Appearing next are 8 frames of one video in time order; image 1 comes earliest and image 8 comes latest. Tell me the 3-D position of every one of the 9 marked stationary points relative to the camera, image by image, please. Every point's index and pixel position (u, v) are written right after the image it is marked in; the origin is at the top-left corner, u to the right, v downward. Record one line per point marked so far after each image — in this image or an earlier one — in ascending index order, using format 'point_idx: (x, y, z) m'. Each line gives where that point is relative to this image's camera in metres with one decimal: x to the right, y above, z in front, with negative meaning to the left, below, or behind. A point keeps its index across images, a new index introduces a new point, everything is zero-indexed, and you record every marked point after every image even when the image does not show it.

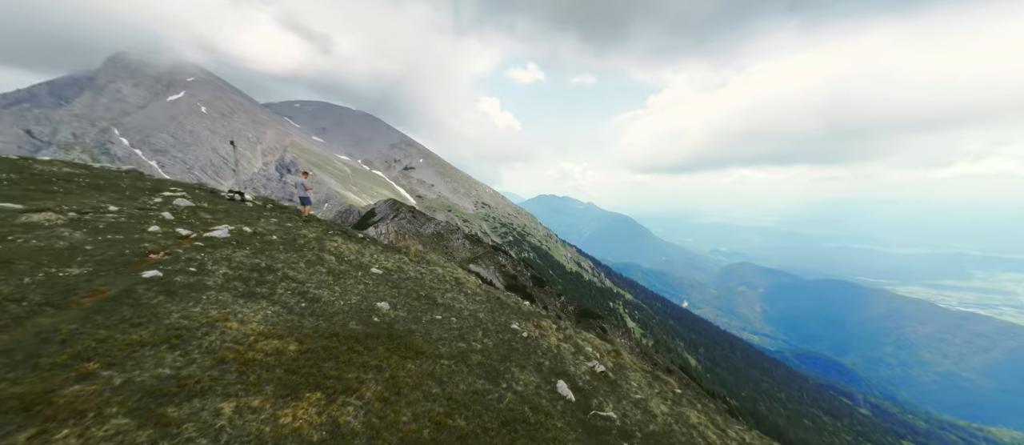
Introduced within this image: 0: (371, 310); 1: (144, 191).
0: (-3.5, -1.9, +7.9) m
1: (-11.3, +0.9, +10.3) m
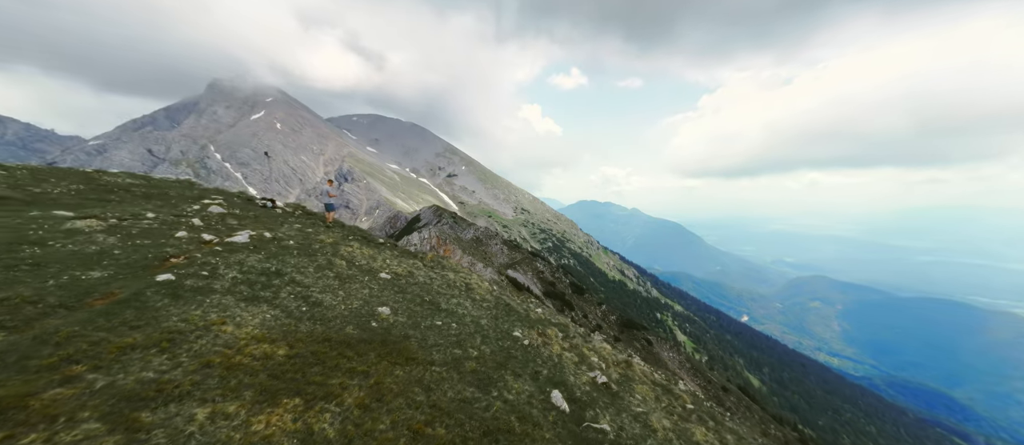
0: (-3.4, -2.1, +8.0) m
1: (-10.8, +0.7, +11.3) m
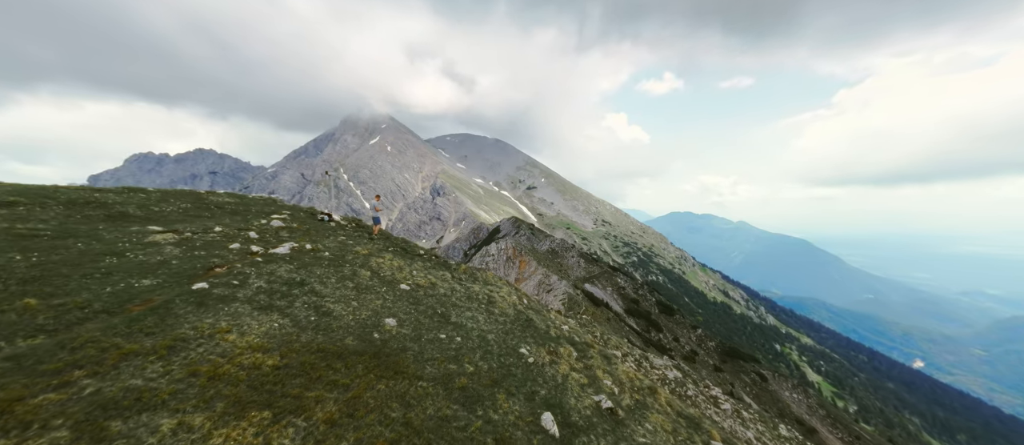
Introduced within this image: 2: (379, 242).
0: (-3.3, -2.5, +8.2) m
1: (-9.7, +0.3, +13.2) m
2: (-5.7, -0.9, +14.2) m
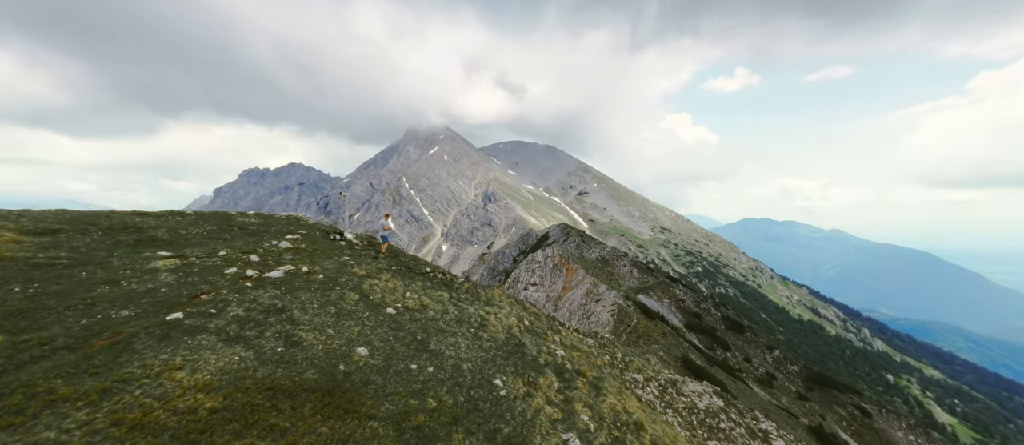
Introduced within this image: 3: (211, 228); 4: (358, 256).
0: (-4.0, -3.2, +8.1) m
1: (-9.6, -0.5, +14.0) m
2: (-5.4, -1.7, +14.4) m
3: (-11.5, -0.3, +12.9) m
4: (-6.7, -1.6, +14.6) m
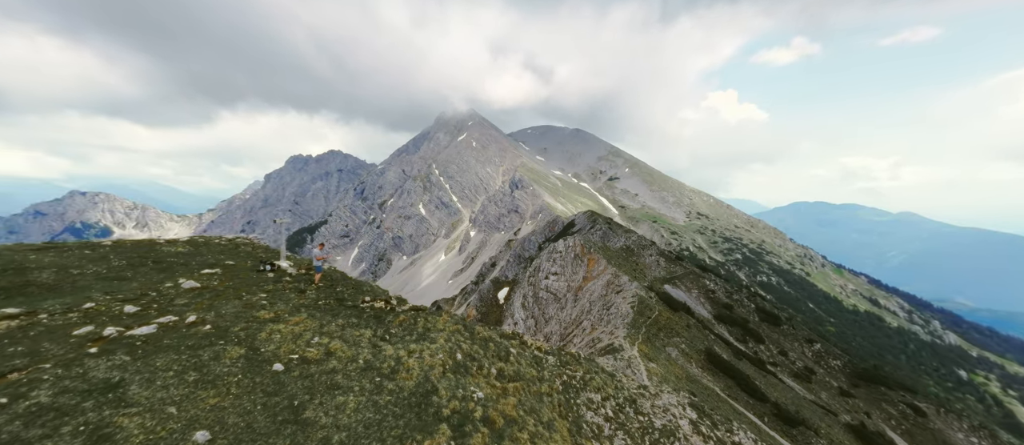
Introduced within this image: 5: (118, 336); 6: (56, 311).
0: (-6.8, -4.6, +6.6) m
1: (-12.0, -1.7, +12.9) m
2: (-7.8, -2.8, +13.0) m
3: (-13.9, -1.4, +11.9) m
4: (-9.0, -2.6, +13.3) m
5: (-9.9, -2.9, +8.5) m
6: (-11.8, -2.3, +9.1) m
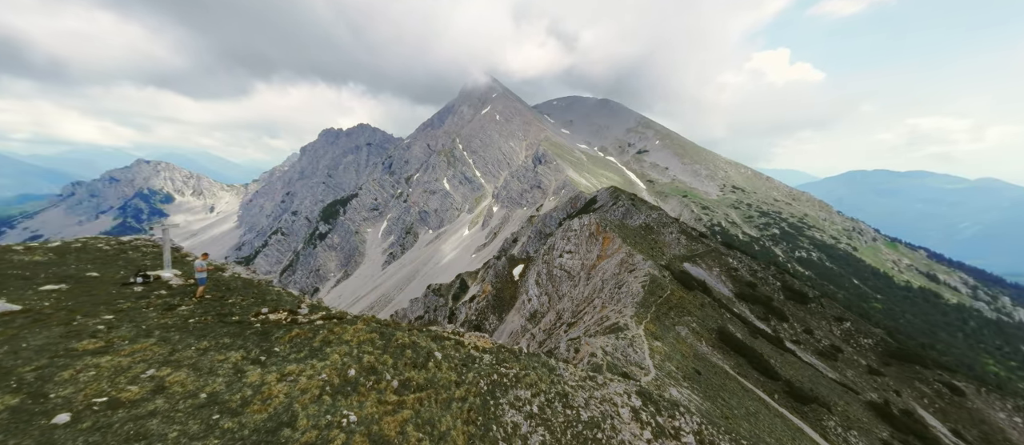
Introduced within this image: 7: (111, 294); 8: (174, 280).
0: (-11.3, -5.4, +4.9) m
1: (-16.0, -2.0, +11.3) m
2: (-11.9, -3.1, +11.2) m
3: (-18.0, -1.9, +10.5) m
4: (-13.1, -3.0, +11.6) m
5: (-14.3, -3.6, +6.9) m
6: (-16.1, -2.9, +7.6) m
7: (-14.0, -2.6, +10.8) m
8: (-13.3, -2.3, +12.7) m
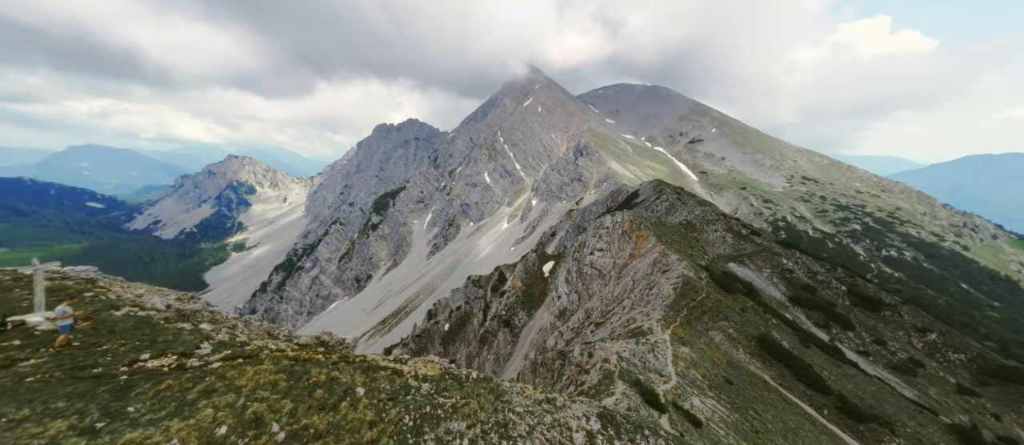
0: (-16.7, -7.2, +4.3) m
1: (-20.6, -3.6, +11.1) m
2: (-16.5, -4.8, +10.5) m
3: (-22.7, -3.5, +10.5) m
4: (-17.6, -4.6, +11.0) m
5: (-19.4, -5.3, +6.6) m
6: (-21.1, -4.6, +7.4) m
7: (-18.6, -4.2, +10.4) m
8: (-17.7, -3.9, +12.2) m
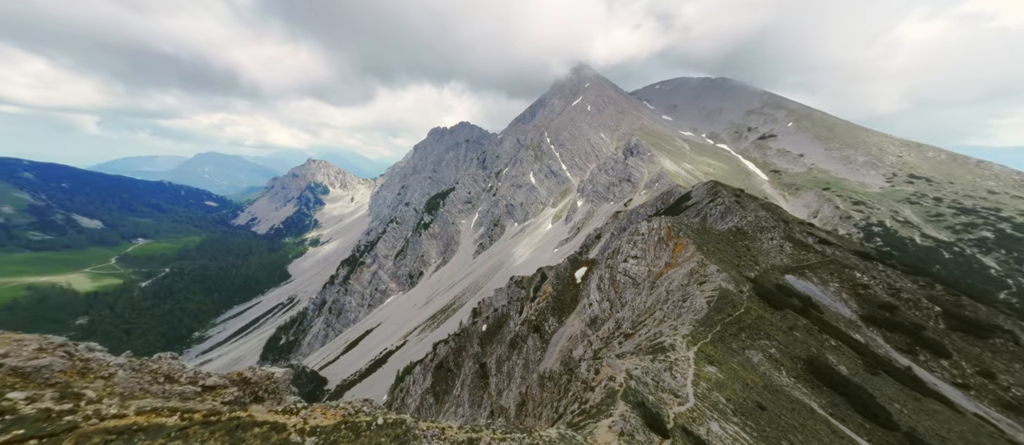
0: (-24.6, -9.5, +8.6) m
1: (-27.4, -5.9, +15.9) m
2: (-23.5, -7.1, +14.7) m
3: (-29.6, -5.7, +15.6) m
4: (-24.5, -6.9, +15.4) m
5: (-26.9, -7.6, +11.2) m
6: (-28.5, -6.9, +12.3) m
7: (-25.6, -6.5, +14.9) m
8: (-24.5, -6.2, +16.6) m
